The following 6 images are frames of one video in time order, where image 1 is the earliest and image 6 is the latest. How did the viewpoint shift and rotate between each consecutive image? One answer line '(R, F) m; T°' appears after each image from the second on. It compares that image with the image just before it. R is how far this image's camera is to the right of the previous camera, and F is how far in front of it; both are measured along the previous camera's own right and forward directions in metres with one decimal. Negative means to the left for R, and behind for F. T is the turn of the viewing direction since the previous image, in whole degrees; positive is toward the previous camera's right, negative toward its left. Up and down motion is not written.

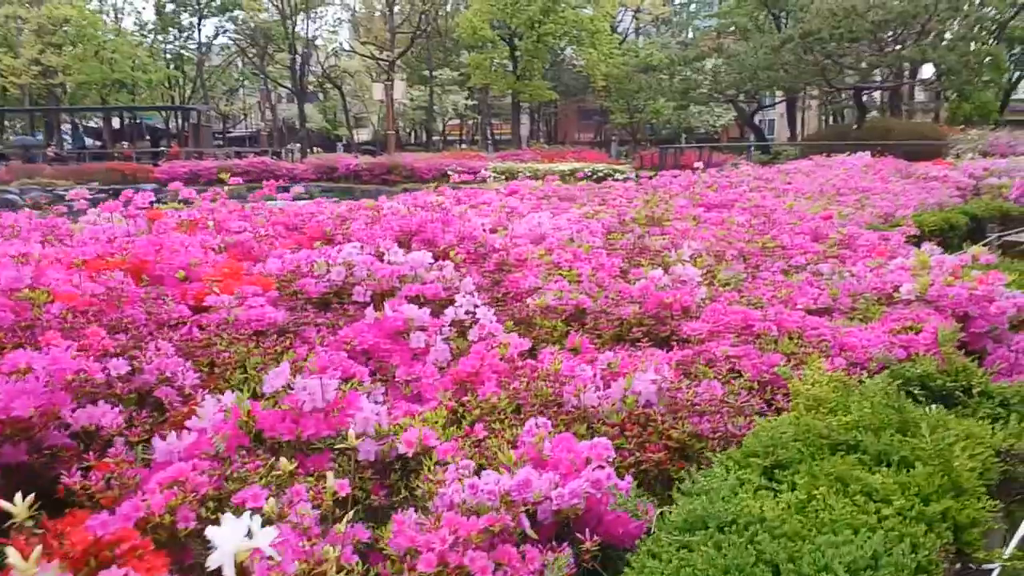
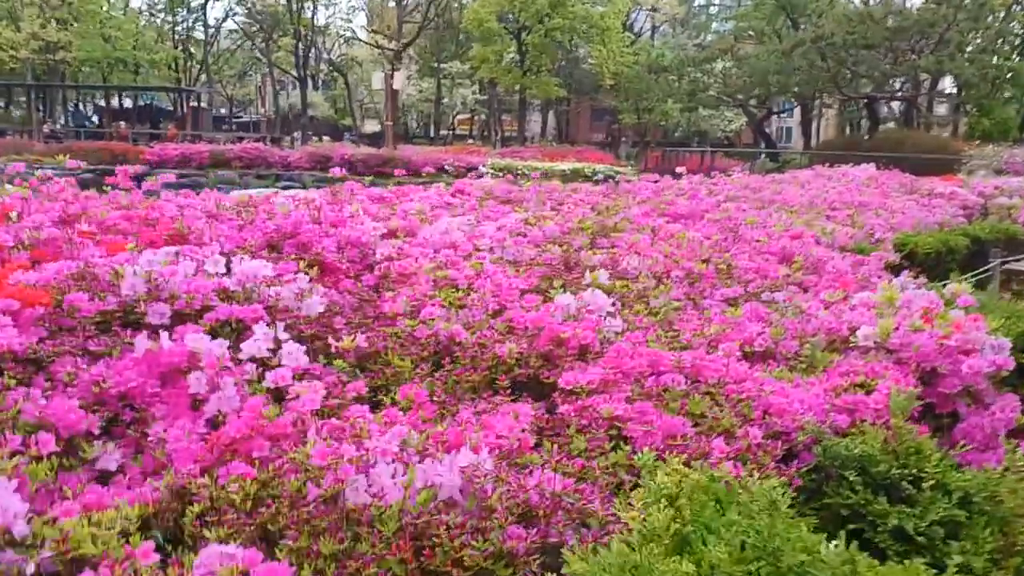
(+0.6, +0.8) m; -1°
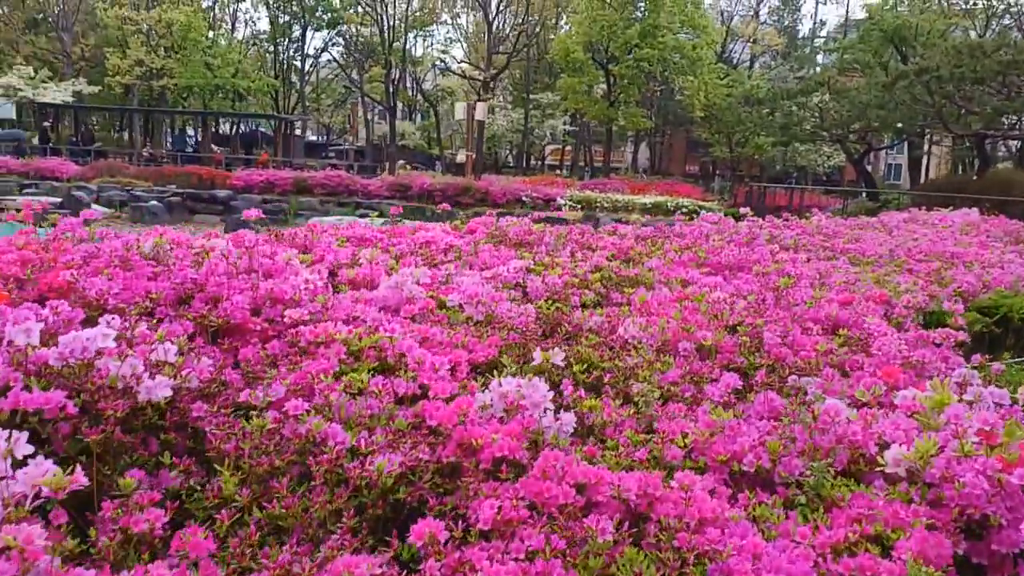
(+0.6, +0.9) m; -6°
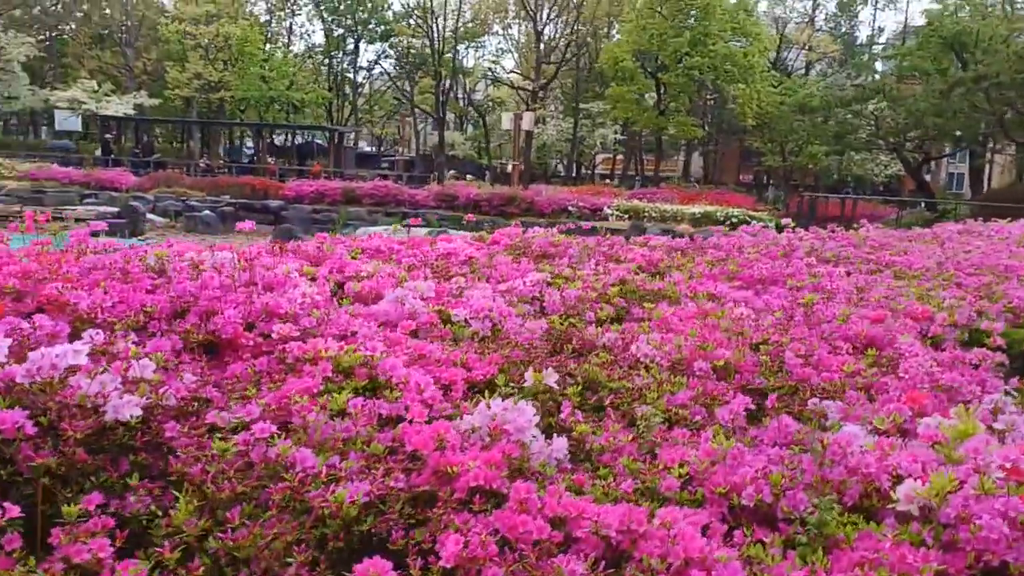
(+0.2, +0.2) m; -3°
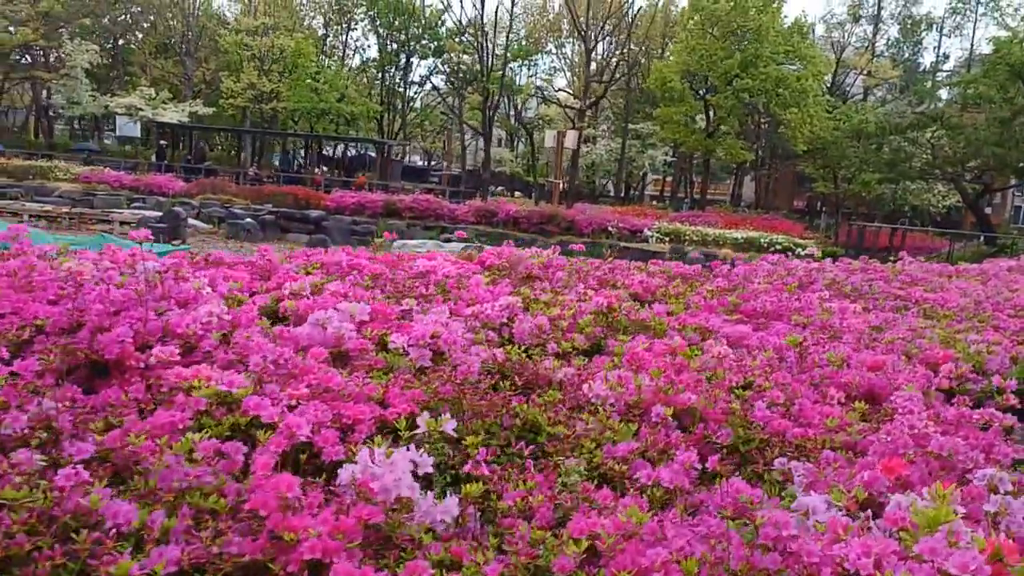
(+0.5, +0.4) m; -3°
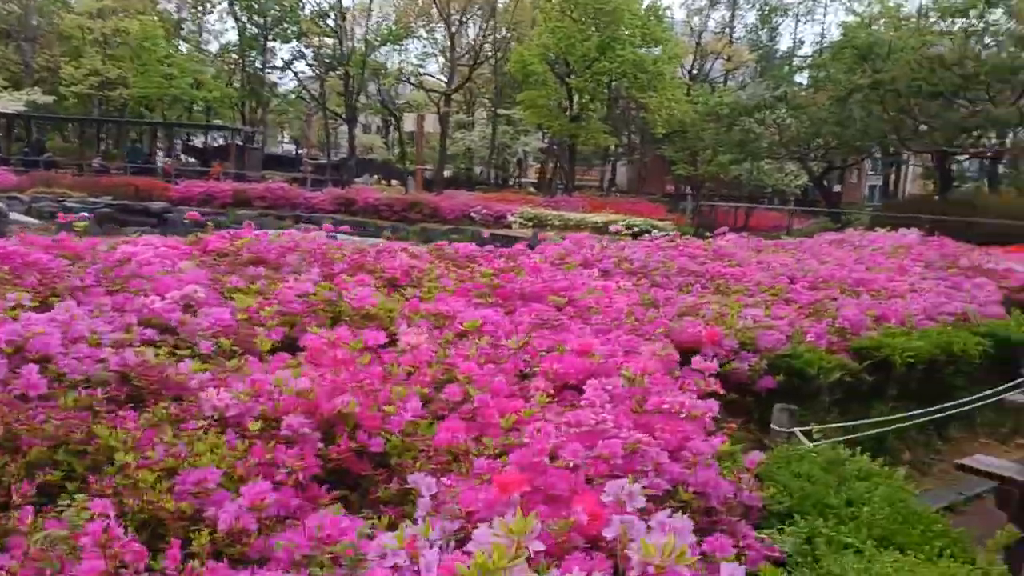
(+1.0, +0.6) m; +7°
